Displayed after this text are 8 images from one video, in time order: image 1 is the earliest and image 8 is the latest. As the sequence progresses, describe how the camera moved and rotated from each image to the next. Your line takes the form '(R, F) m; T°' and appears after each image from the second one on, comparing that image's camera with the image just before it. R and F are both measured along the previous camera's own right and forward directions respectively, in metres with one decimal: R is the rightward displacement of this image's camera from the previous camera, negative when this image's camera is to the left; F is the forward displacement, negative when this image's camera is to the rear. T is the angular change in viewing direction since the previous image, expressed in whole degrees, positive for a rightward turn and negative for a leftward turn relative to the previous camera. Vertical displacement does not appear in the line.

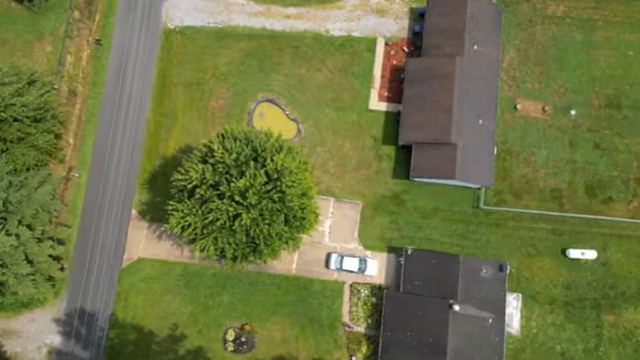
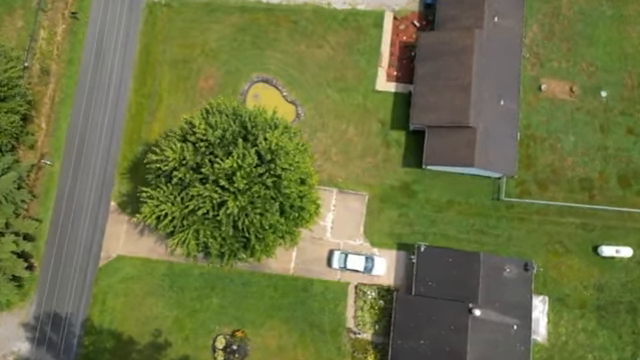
(0.0, +4.4) m; 0°
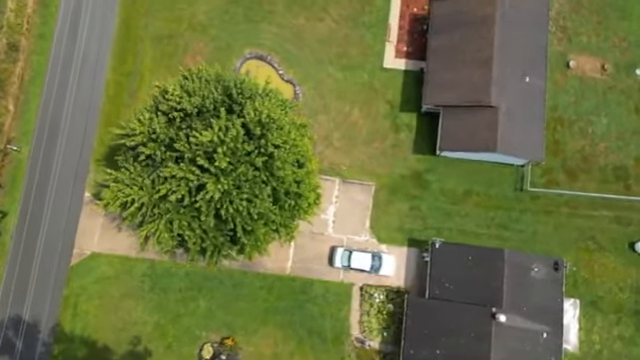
(0.0, +4.2) m; 0°
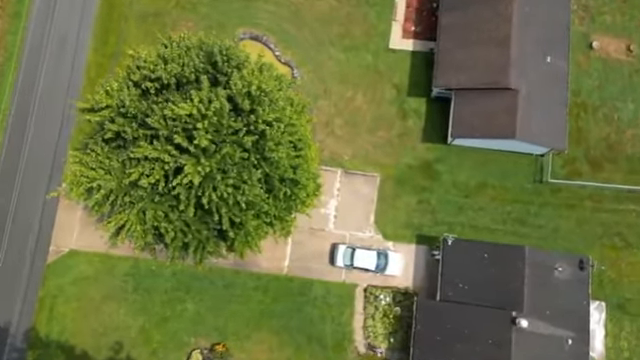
(0.0, +2.8) m; 0°
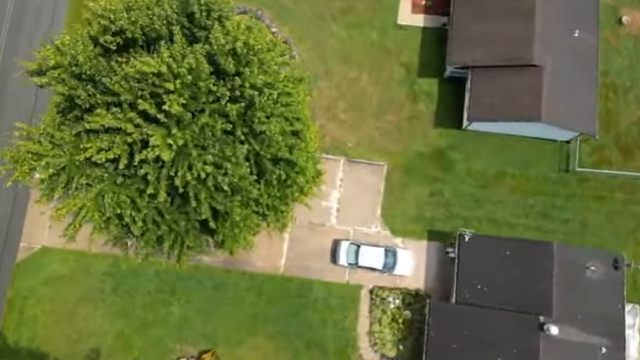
(0.0, +3.0) m; 0°
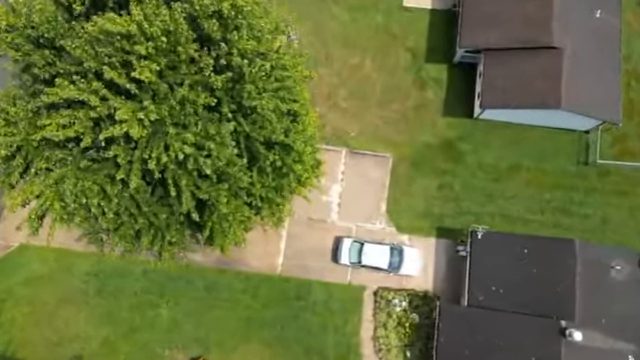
(0.0, +1.9) m; 0°
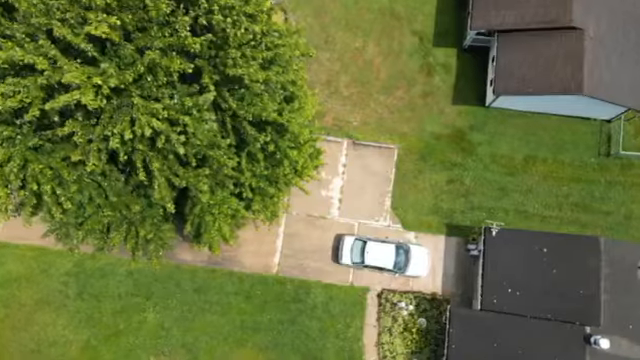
(0.0, +1.9) m; 0°
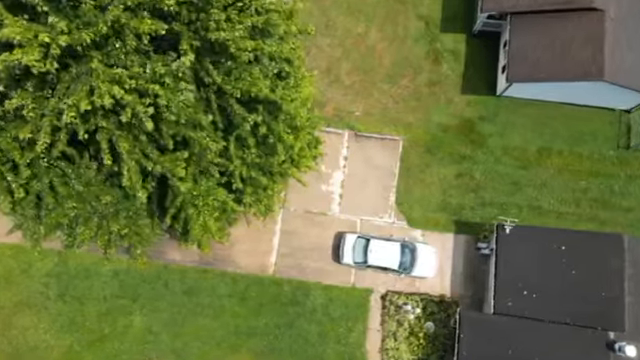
(0.0, +1.5) m; 0°
